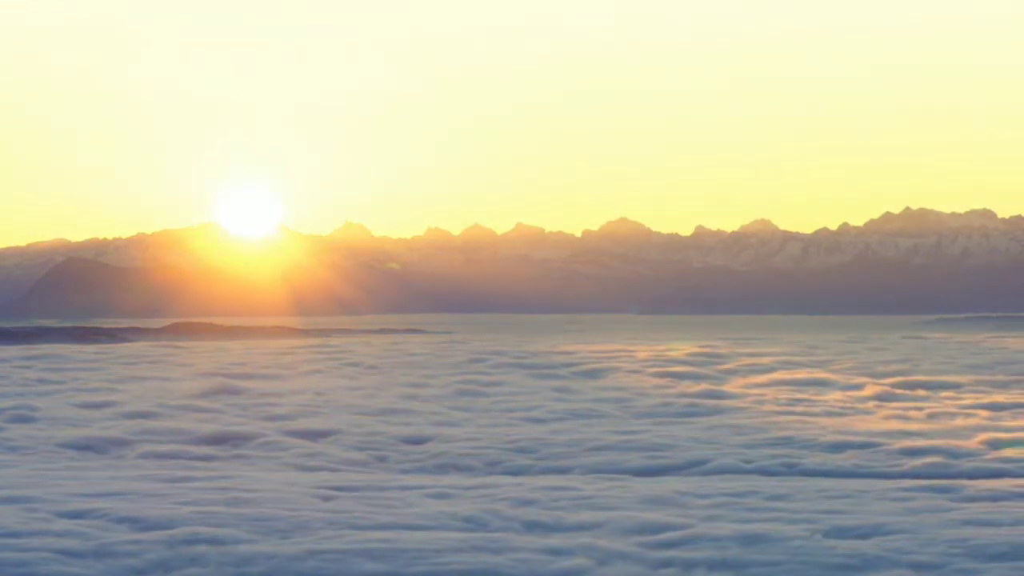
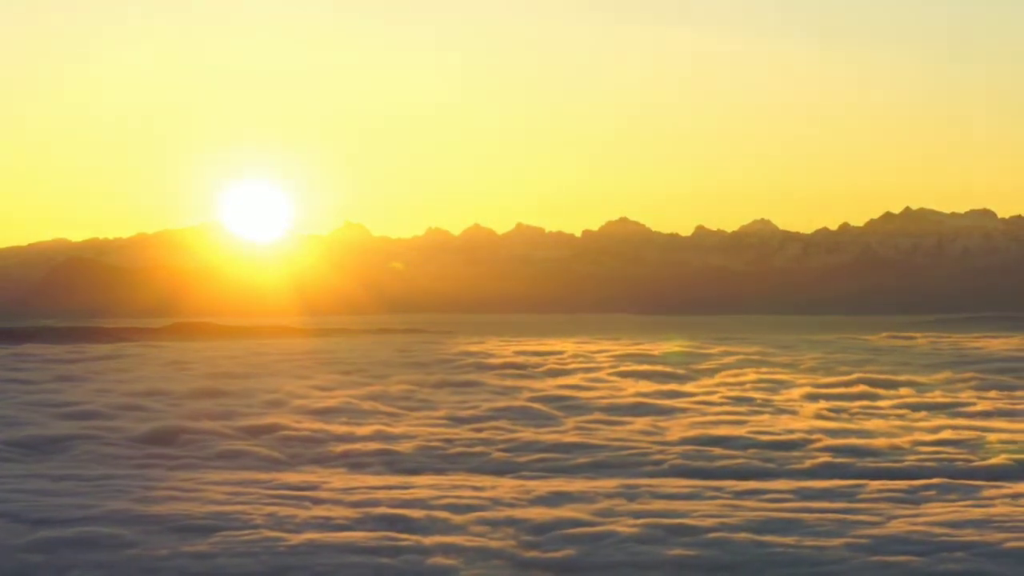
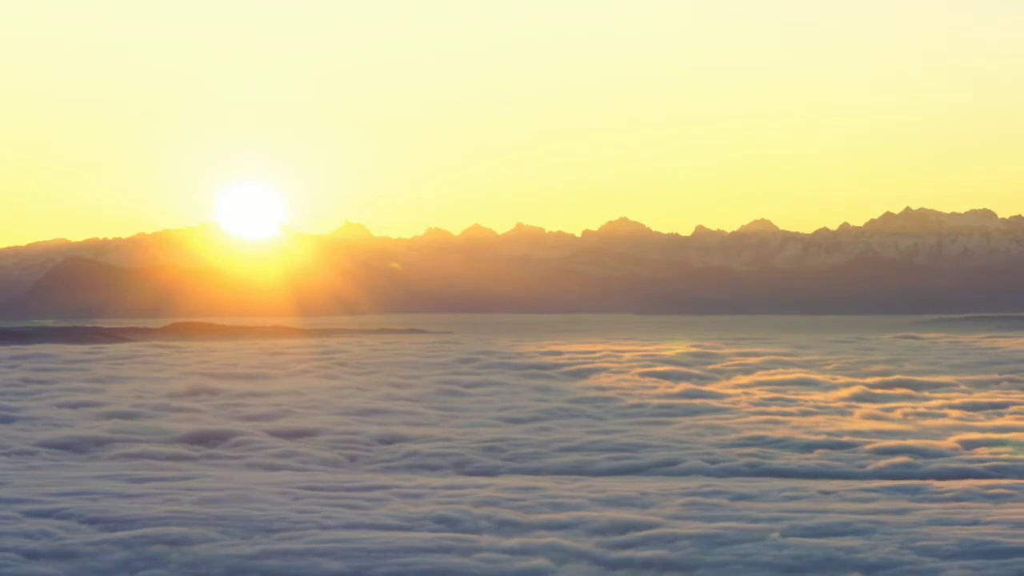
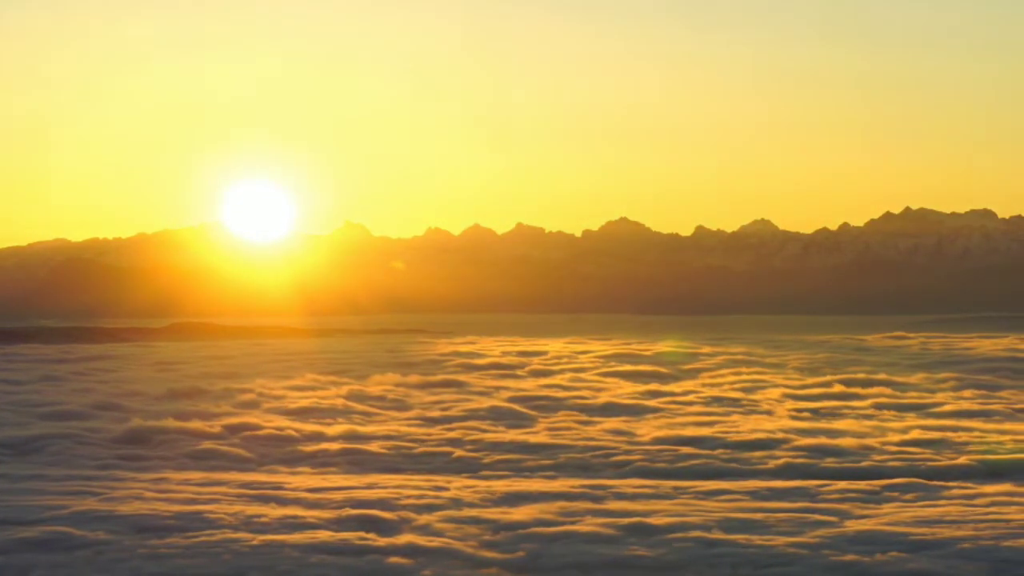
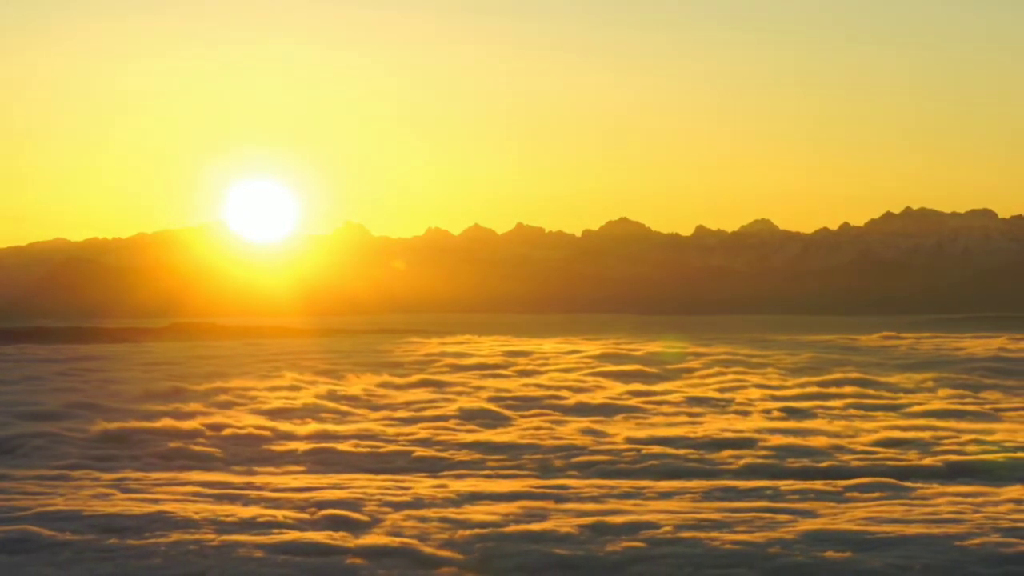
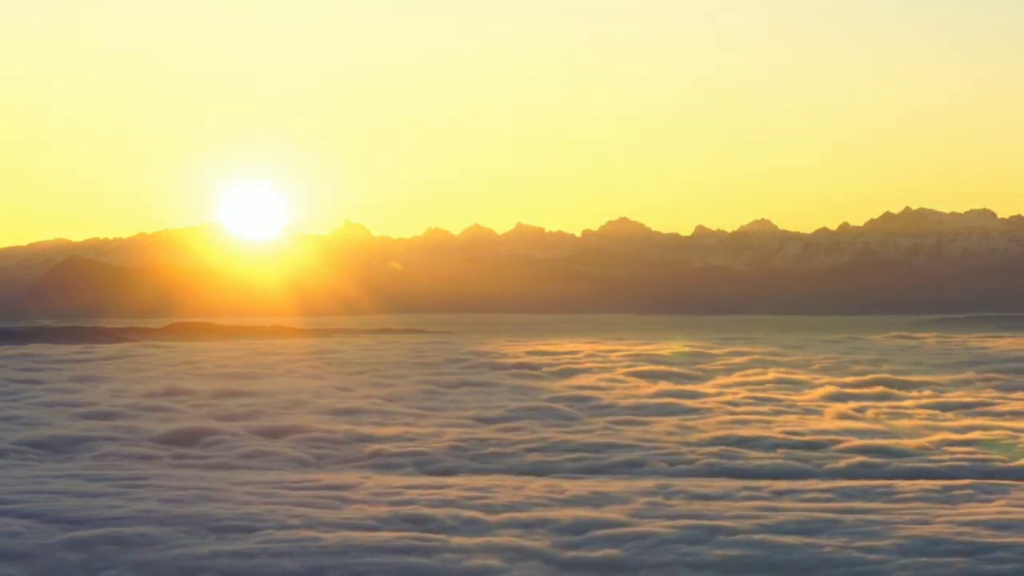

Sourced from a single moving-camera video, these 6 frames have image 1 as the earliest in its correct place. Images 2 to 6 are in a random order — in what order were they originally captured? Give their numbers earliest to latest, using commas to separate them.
3, 6, 2, 4, 5
